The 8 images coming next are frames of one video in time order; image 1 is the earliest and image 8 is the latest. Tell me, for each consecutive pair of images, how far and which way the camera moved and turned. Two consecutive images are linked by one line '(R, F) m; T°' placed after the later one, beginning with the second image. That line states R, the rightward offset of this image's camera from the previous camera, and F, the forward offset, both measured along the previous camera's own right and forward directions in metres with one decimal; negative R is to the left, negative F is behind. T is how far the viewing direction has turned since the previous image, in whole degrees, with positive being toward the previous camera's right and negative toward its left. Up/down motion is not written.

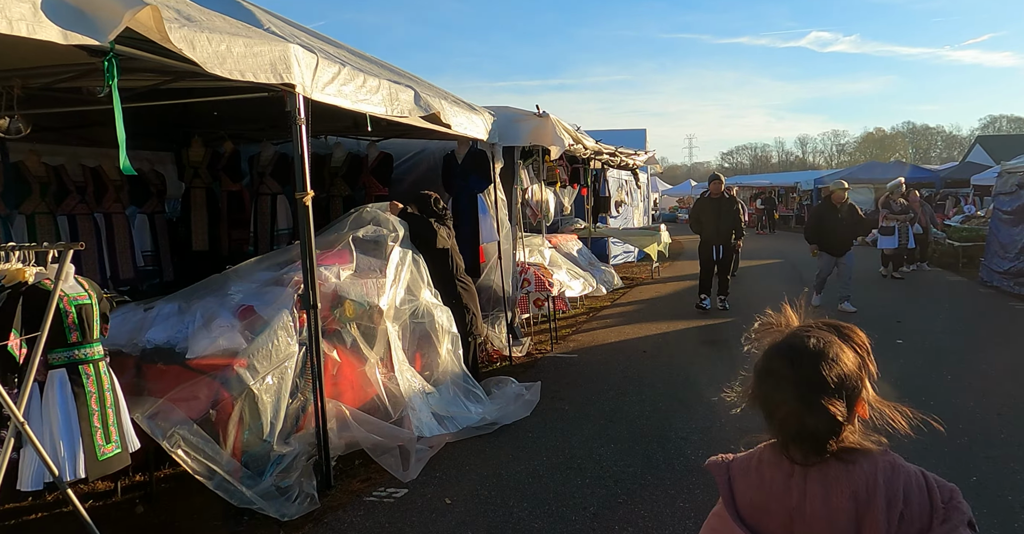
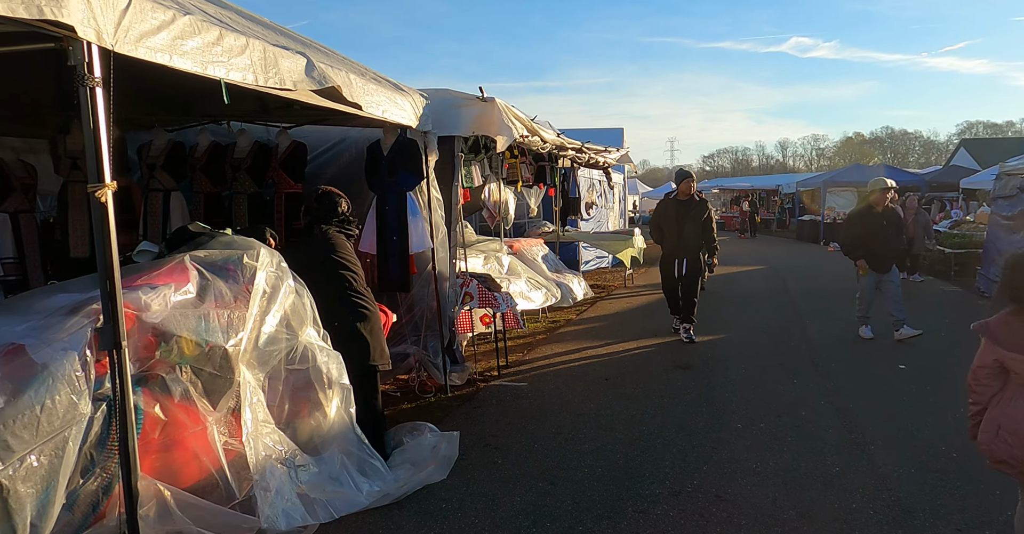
(+0.4, +1.1) m; +1°
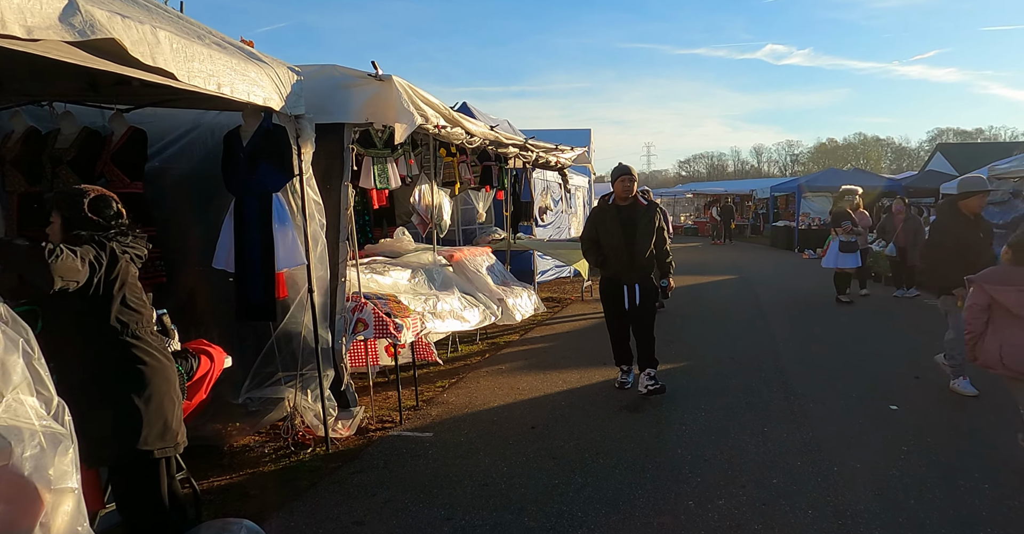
(+0.5, +1.2) m; +2°
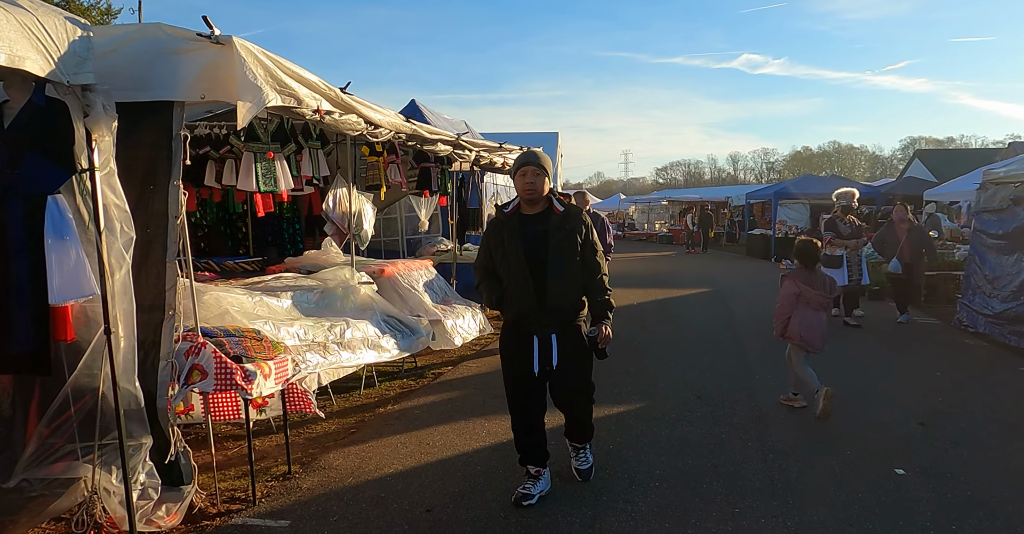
(+0.5, +1.2) m; +2°
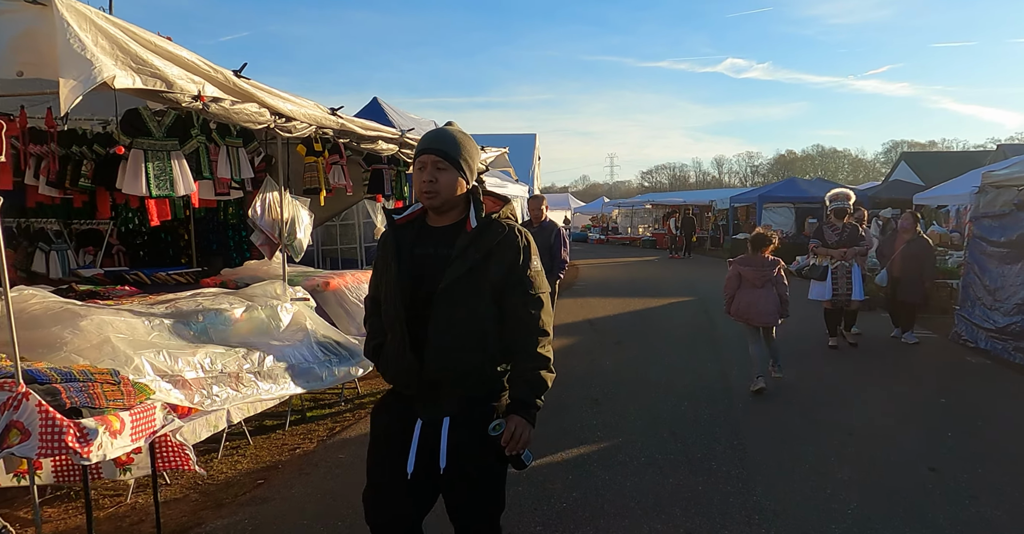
(+0.3, +0.8) m; +1°
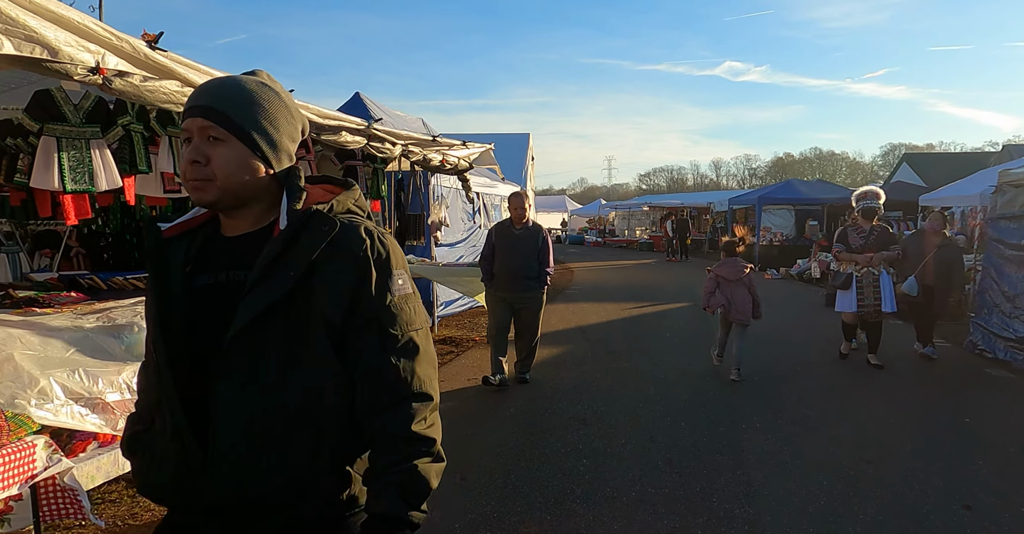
(+0.2, +0.6) m; 0°
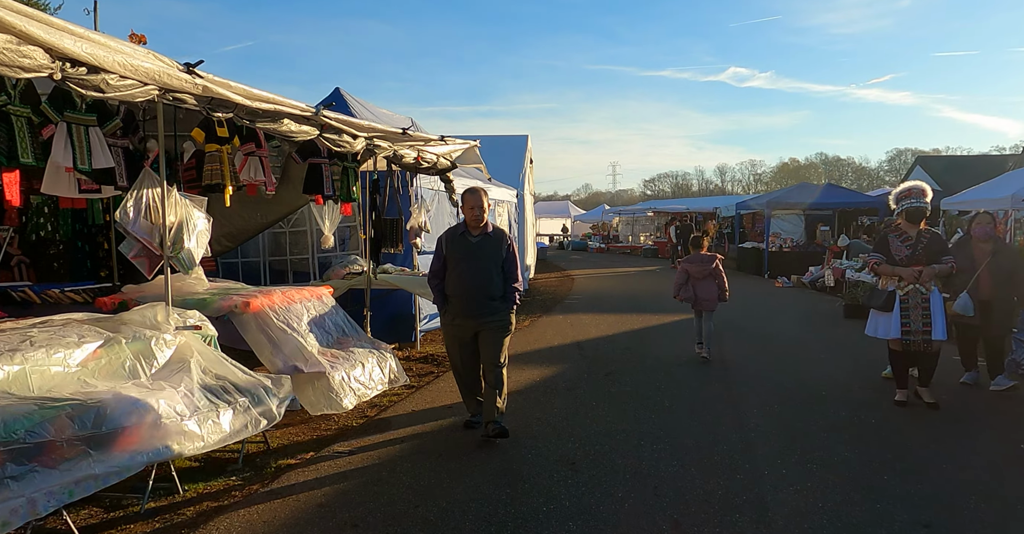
(+0.2, +0.9) m; 0°
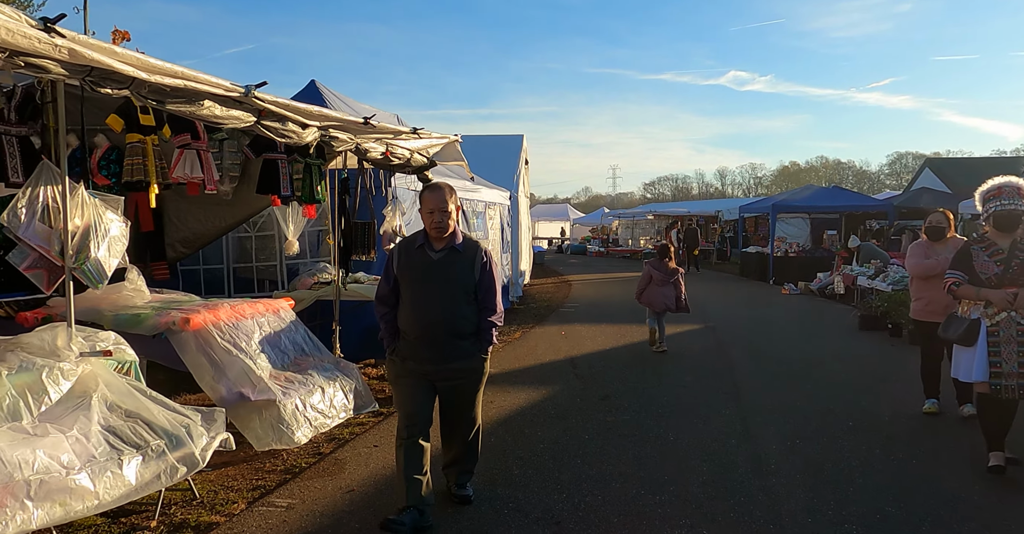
(+0.2, +0.8) m; 0°
